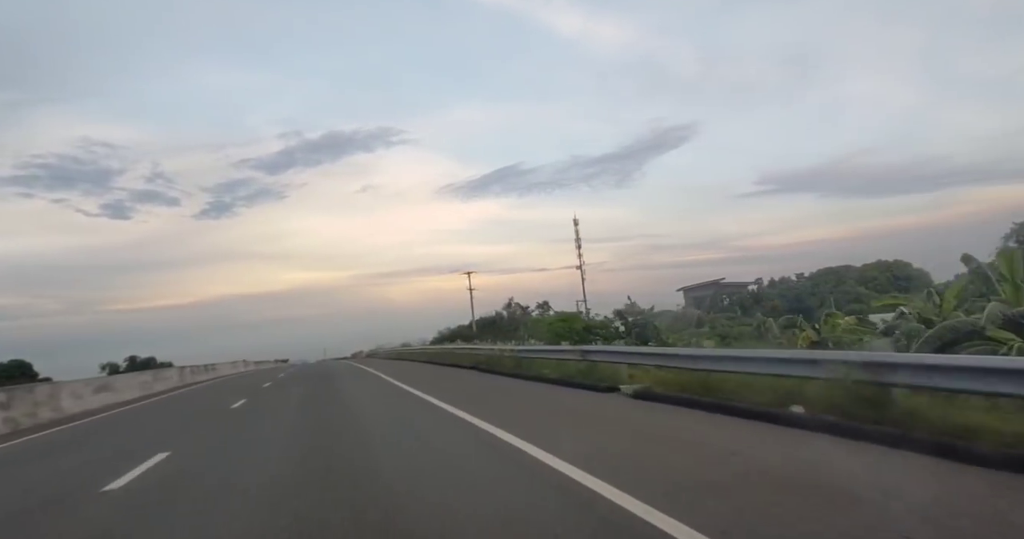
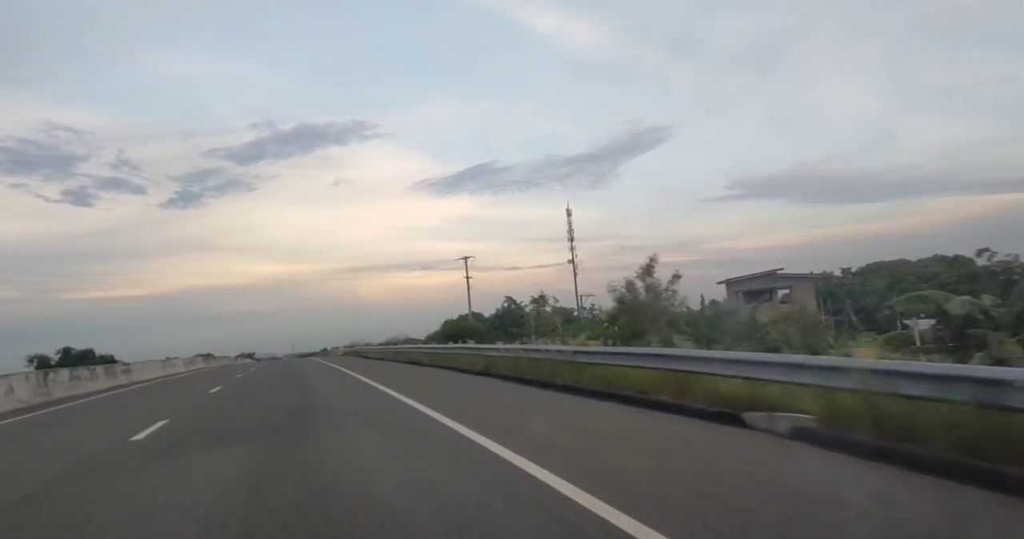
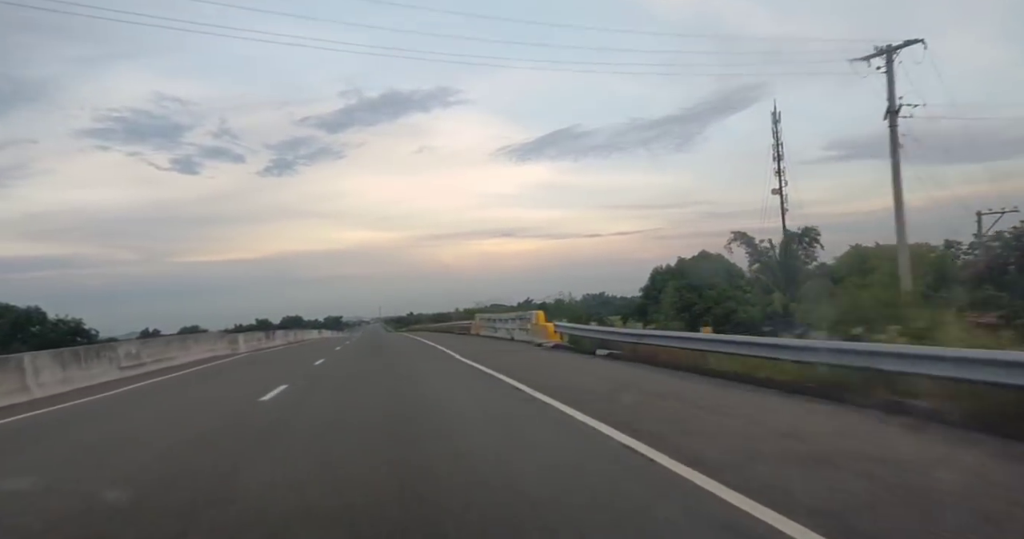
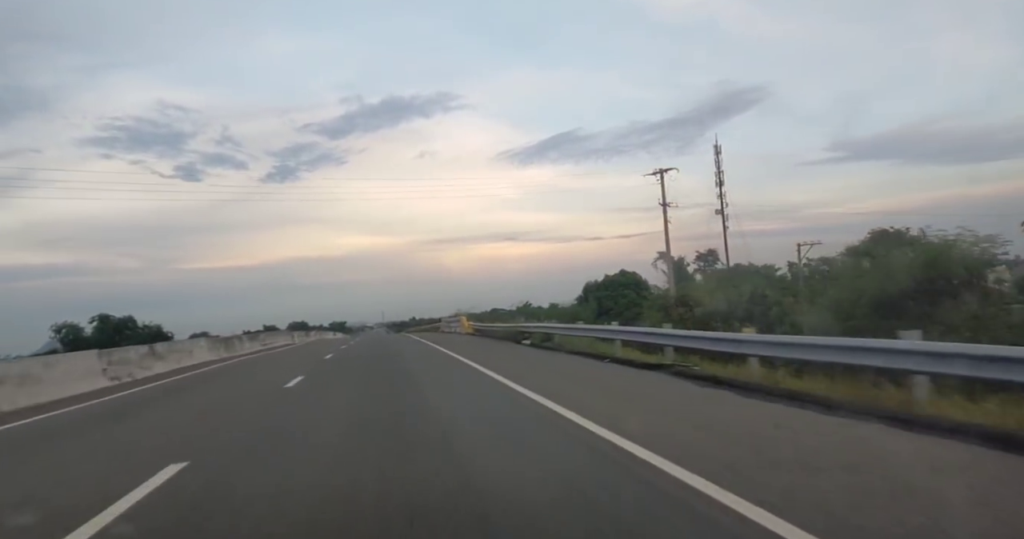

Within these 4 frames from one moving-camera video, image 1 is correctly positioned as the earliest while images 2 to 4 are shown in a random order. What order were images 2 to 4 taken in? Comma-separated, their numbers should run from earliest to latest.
2, 4, 3
